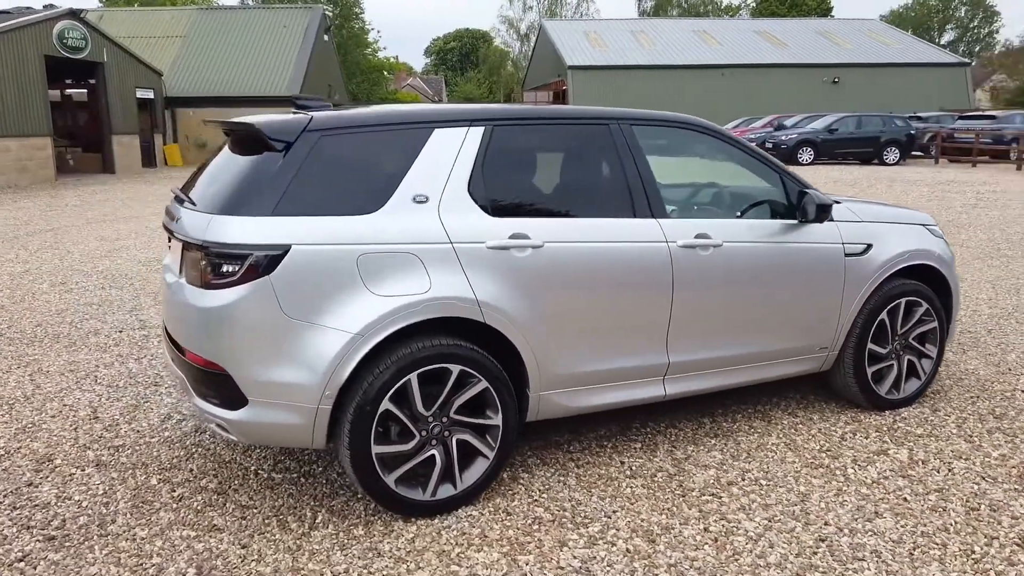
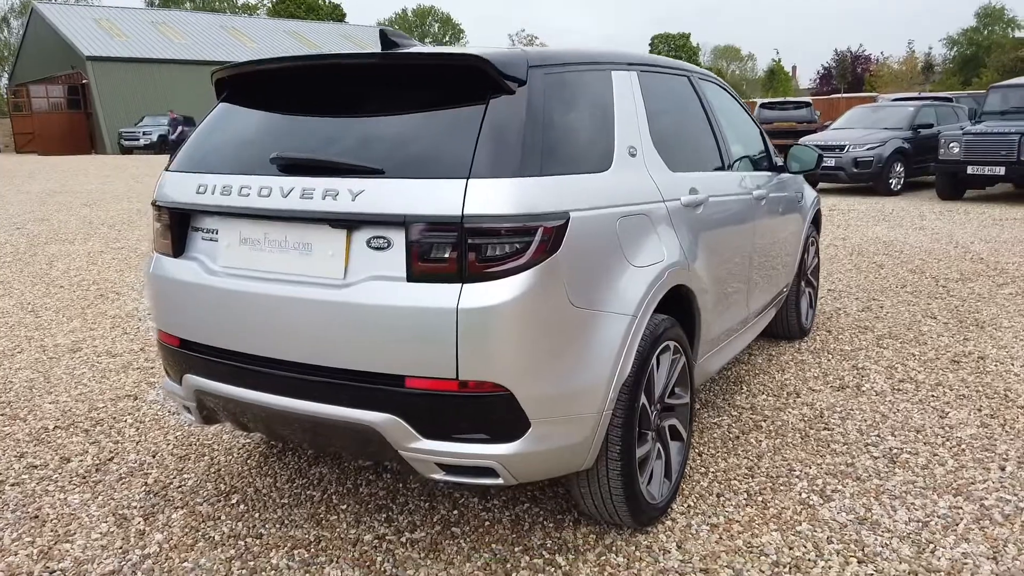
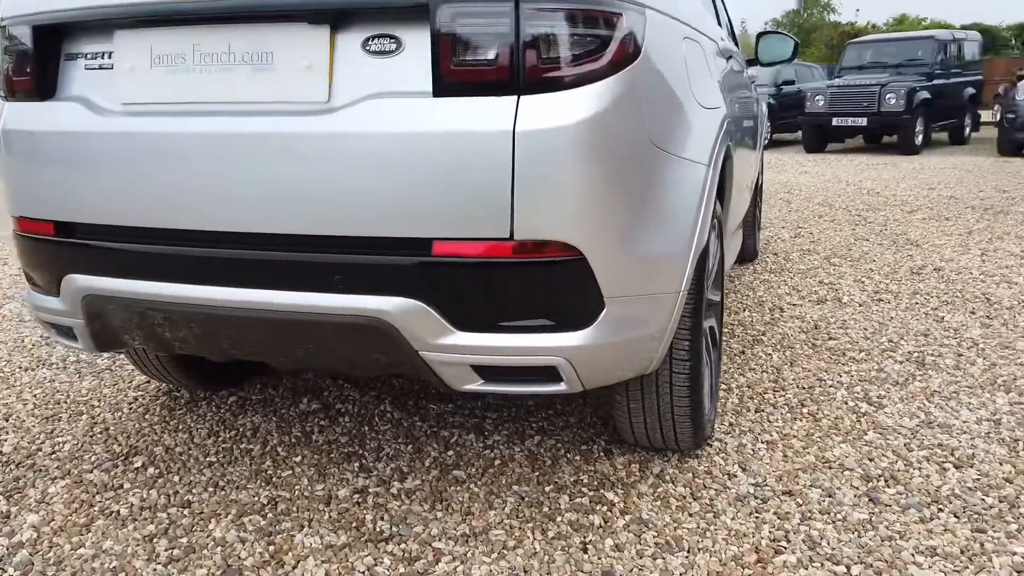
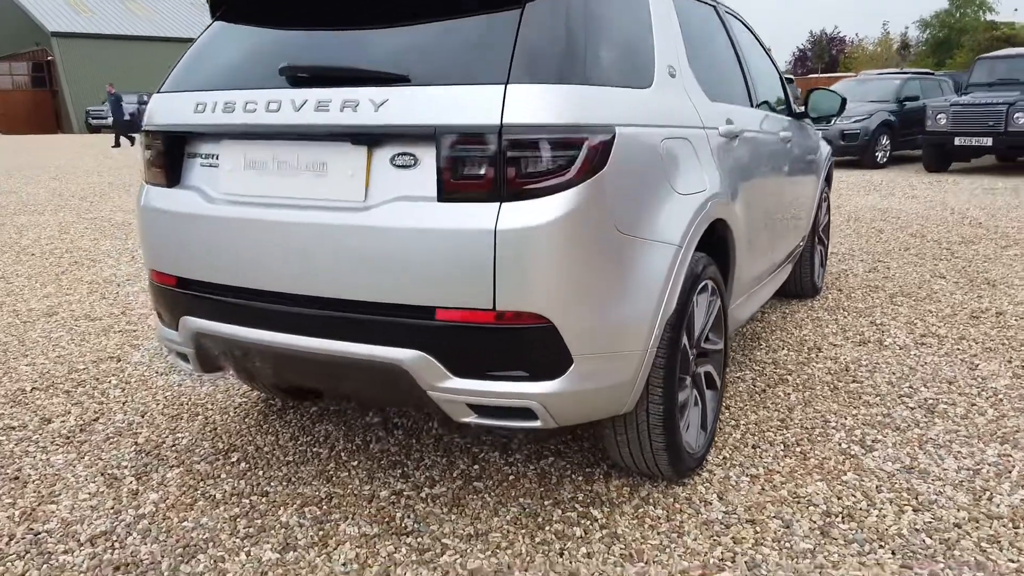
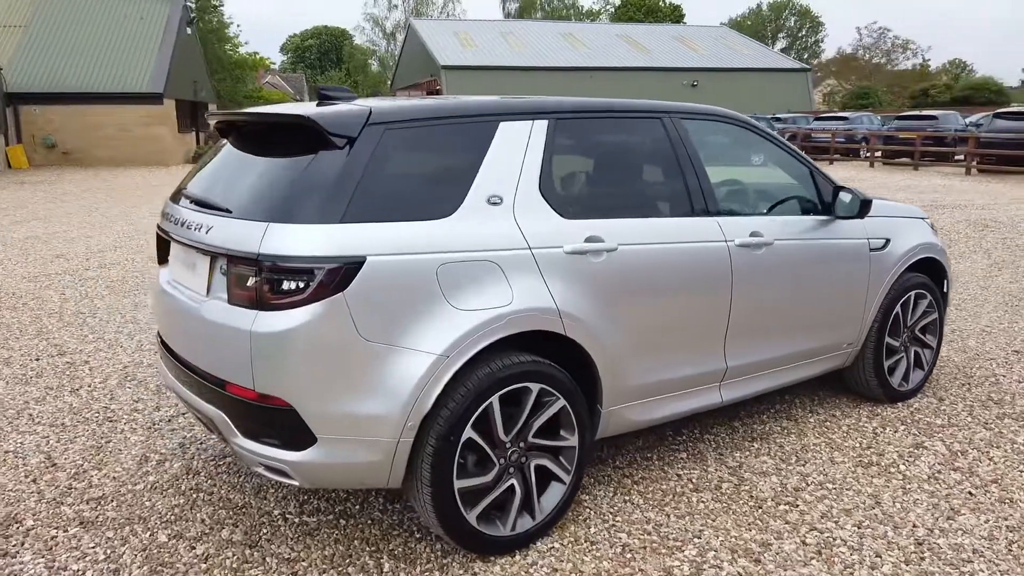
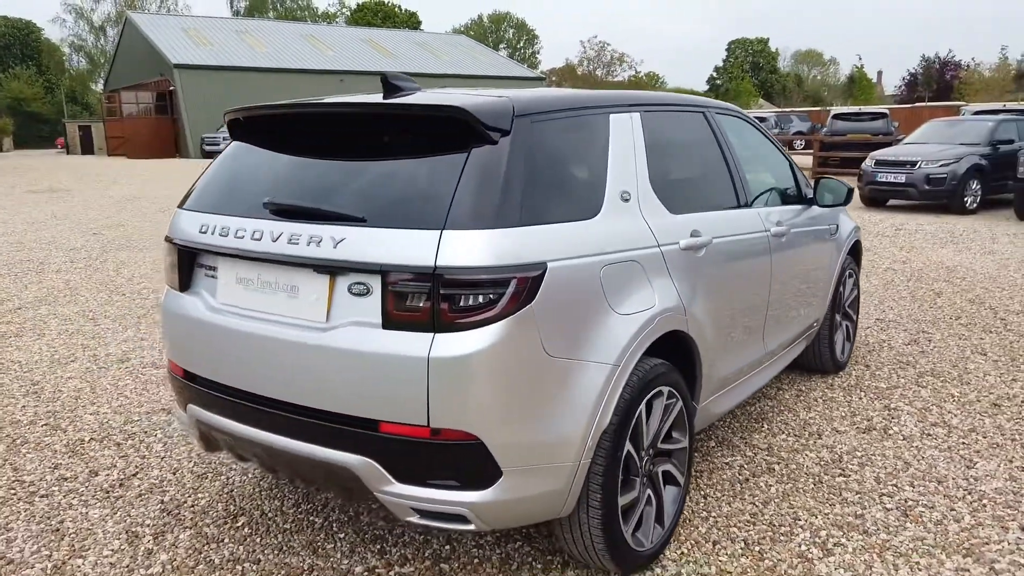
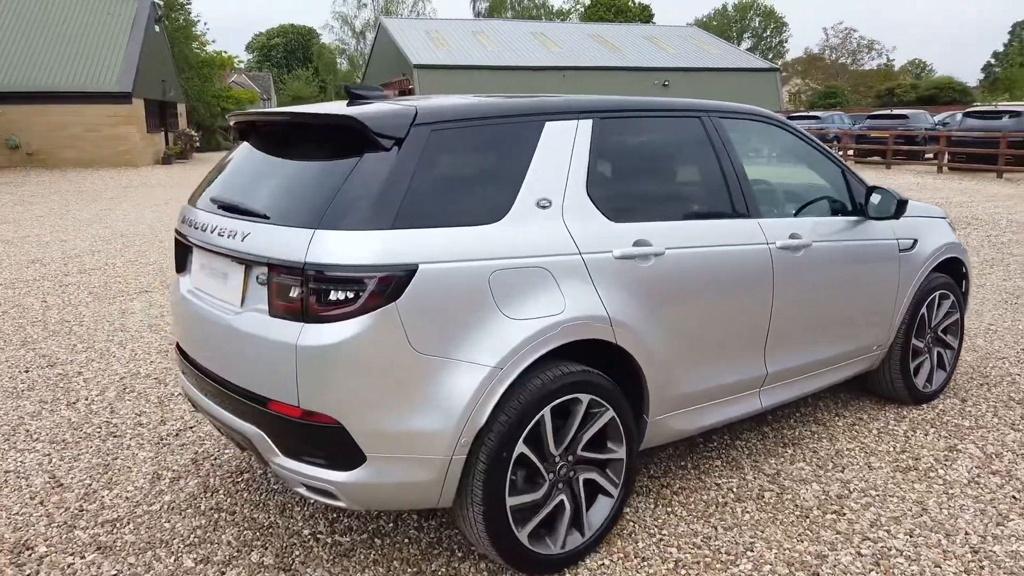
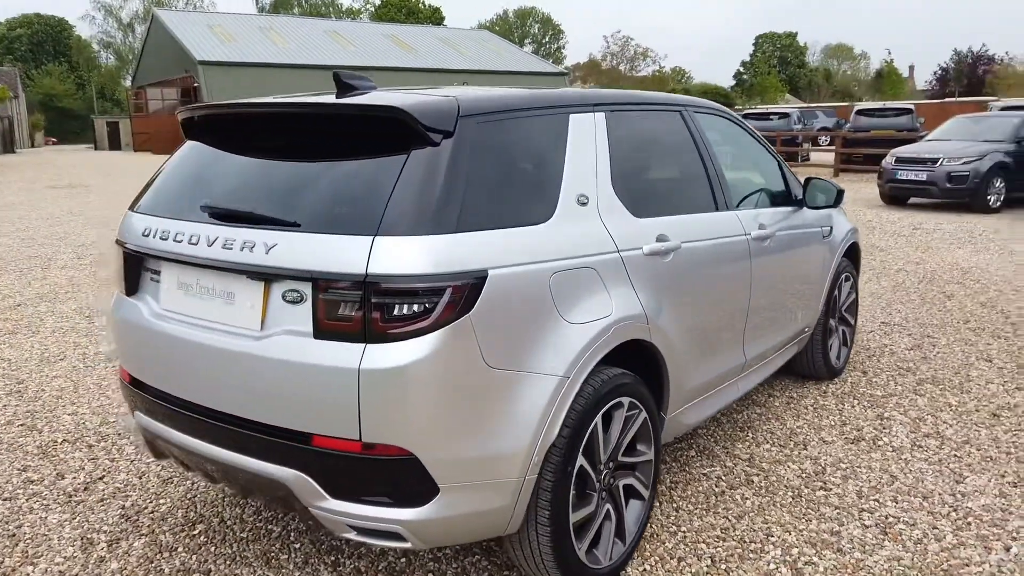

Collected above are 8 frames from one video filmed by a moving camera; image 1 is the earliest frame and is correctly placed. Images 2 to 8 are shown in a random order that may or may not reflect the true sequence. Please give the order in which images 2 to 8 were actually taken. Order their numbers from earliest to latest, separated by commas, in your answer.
5, 7, 8, 6, 2, 4, 3
